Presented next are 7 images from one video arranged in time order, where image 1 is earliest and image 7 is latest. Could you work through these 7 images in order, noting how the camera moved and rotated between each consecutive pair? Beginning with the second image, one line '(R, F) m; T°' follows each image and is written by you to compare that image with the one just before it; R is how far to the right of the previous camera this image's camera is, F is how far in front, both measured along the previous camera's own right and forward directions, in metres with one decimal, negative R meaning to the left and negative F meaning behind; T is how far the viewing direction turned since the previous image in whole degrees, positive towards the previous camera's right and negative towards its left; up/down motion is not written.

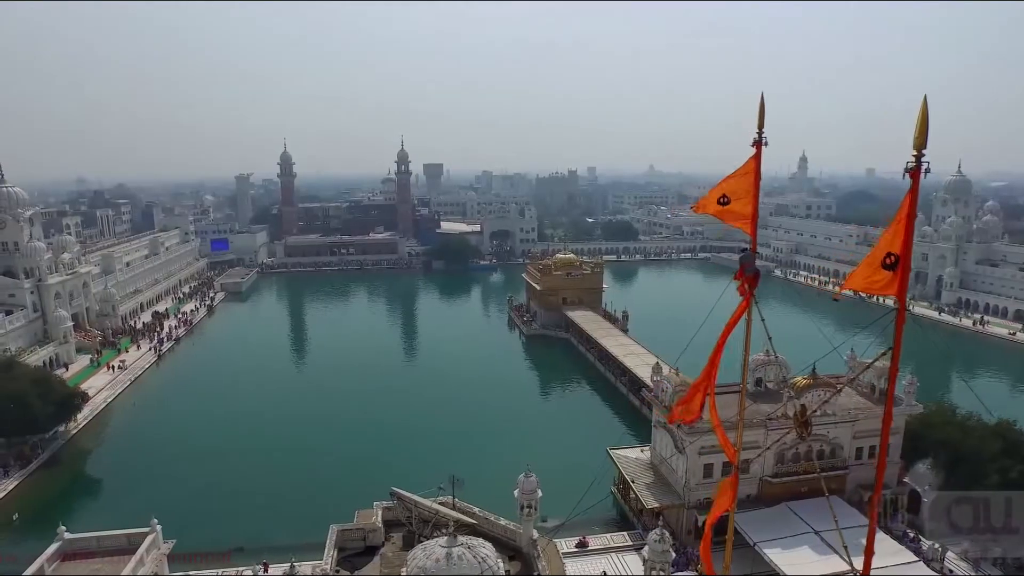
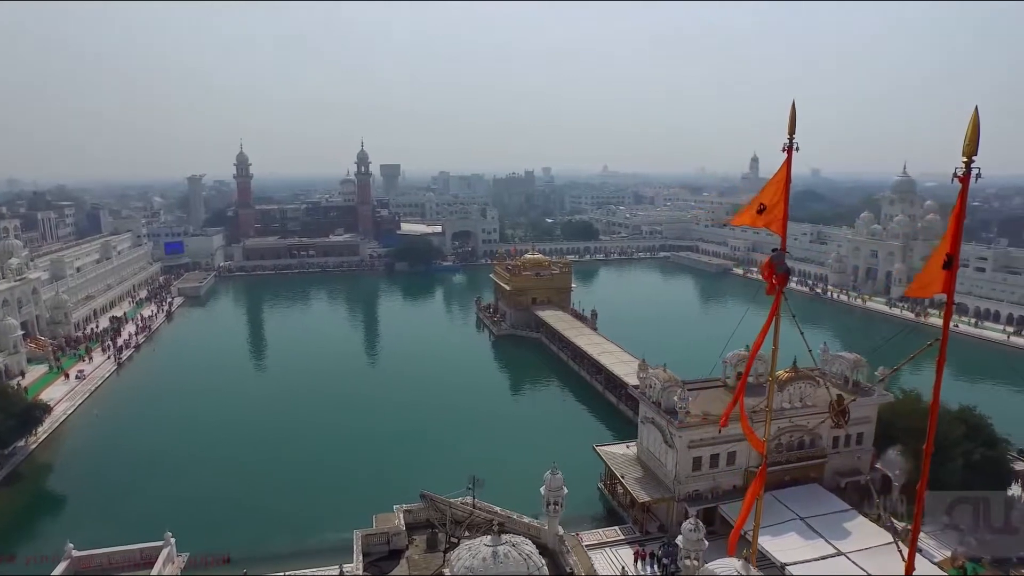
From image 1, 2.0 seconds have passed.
(+4.3, +0.5) m; -10°
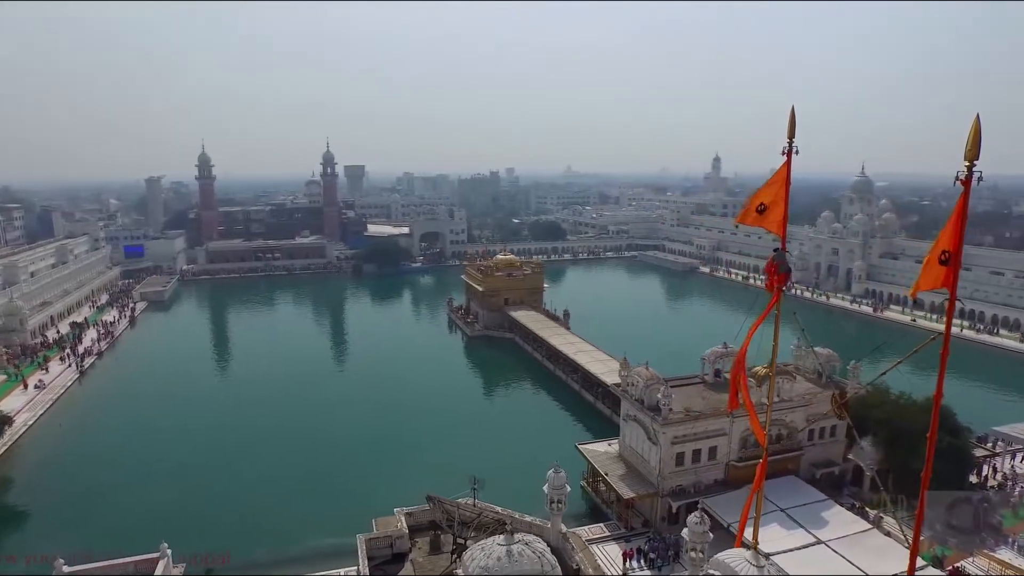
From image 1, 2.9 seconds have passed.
(-0.1, 0.0) m; +3°
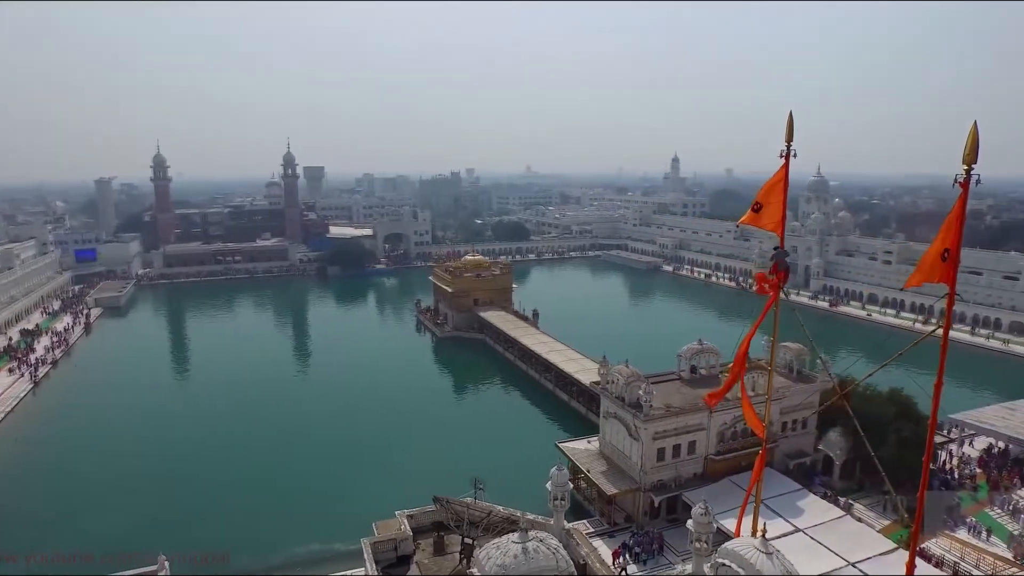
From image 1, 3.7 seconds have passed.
(-0.1, 0.0) m; +4°
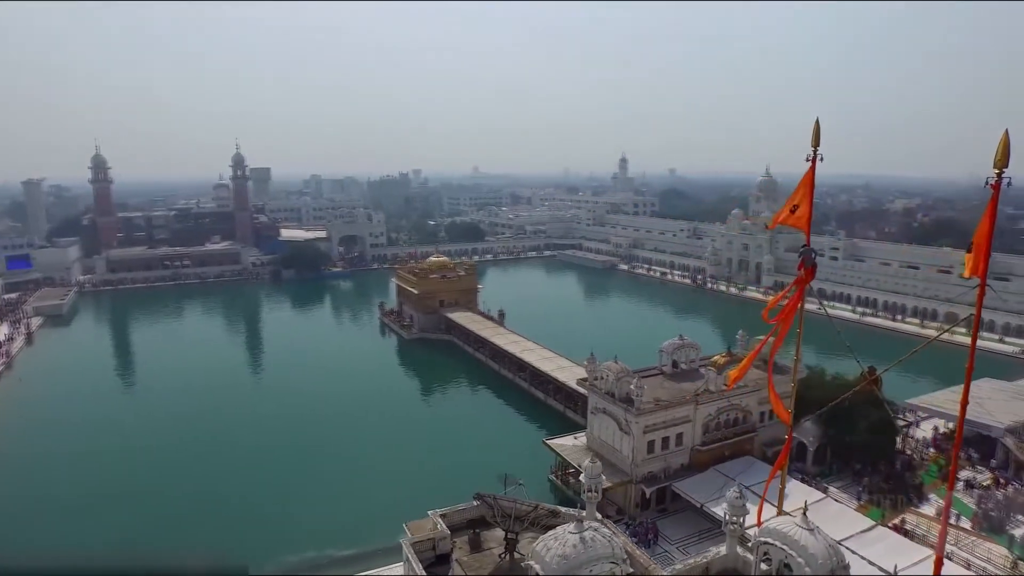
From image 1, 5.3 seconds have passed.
(-0.3, 0.0) m; +5°
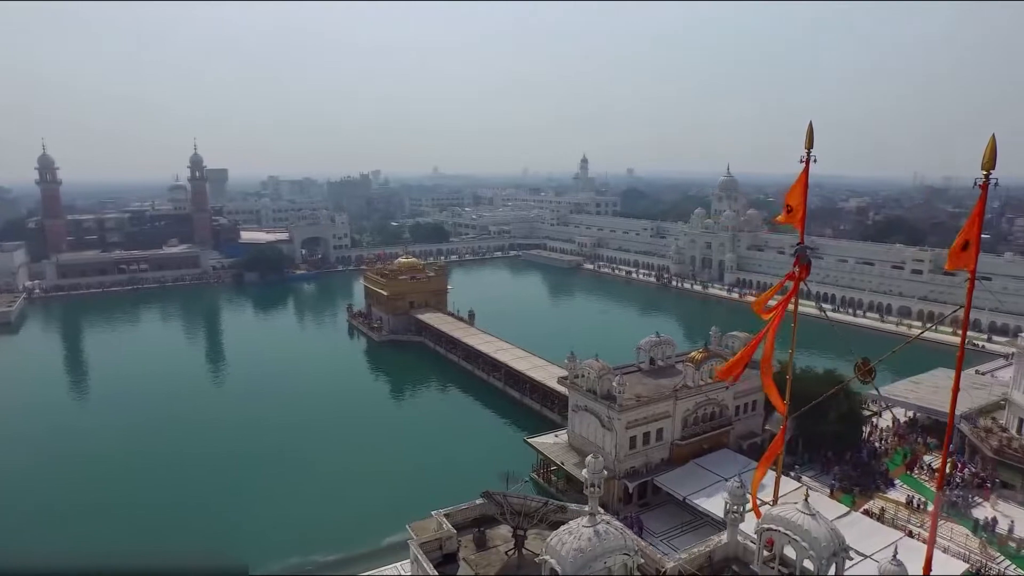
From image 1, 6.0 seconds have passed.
(-0.1, 0.0) m; +4°
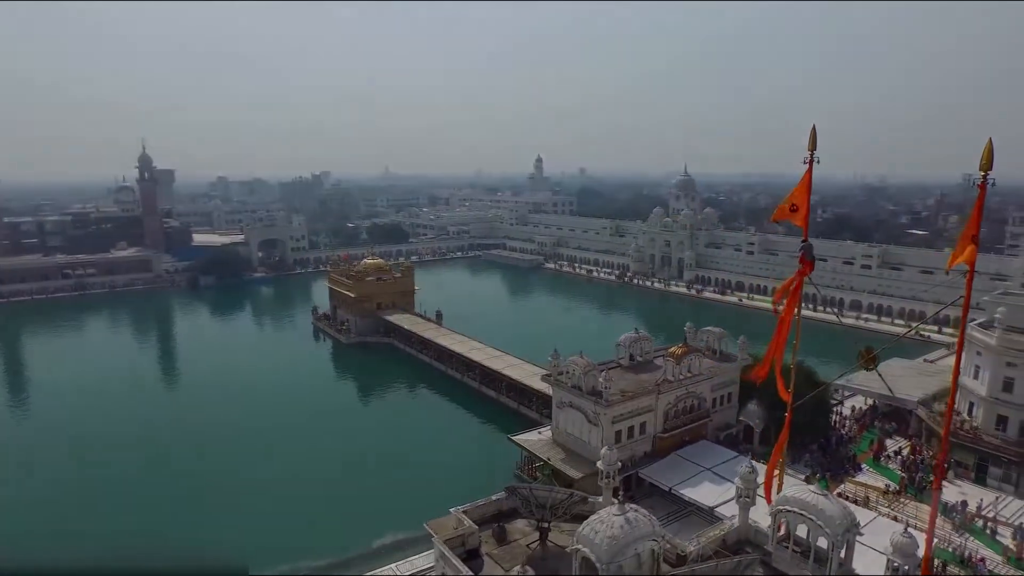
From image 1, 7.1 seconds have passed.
(-0.2, 0.0) m; +4°
